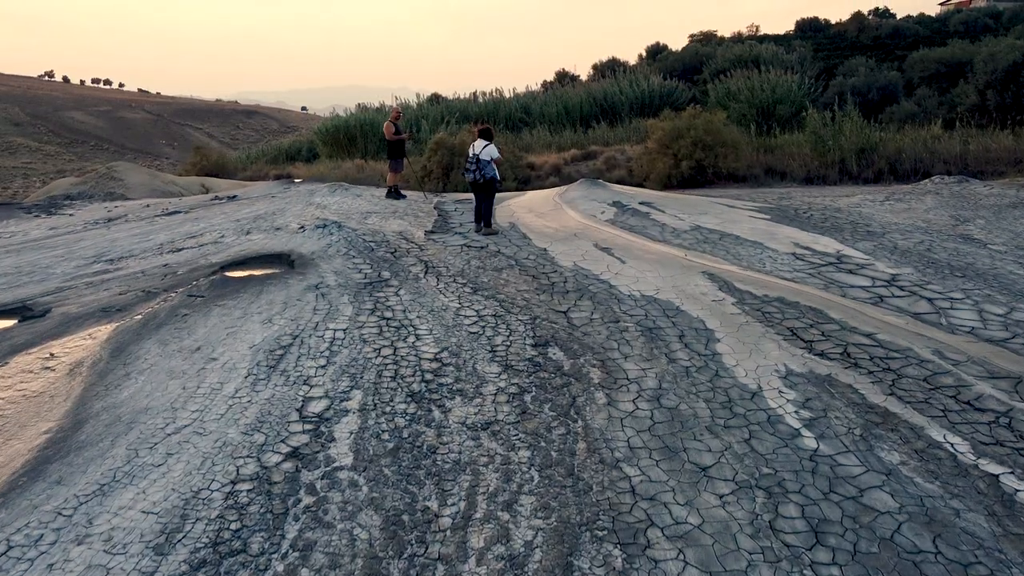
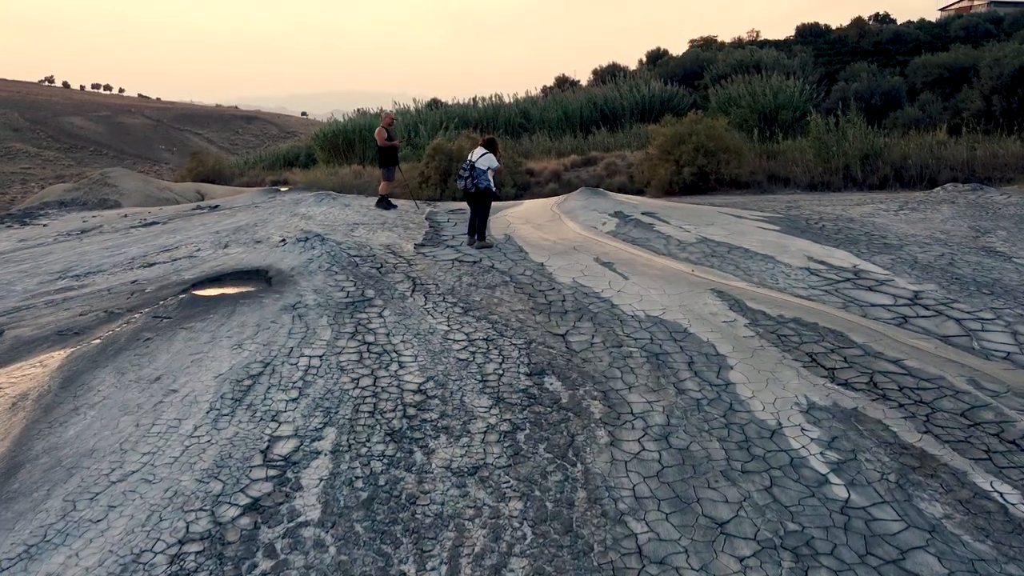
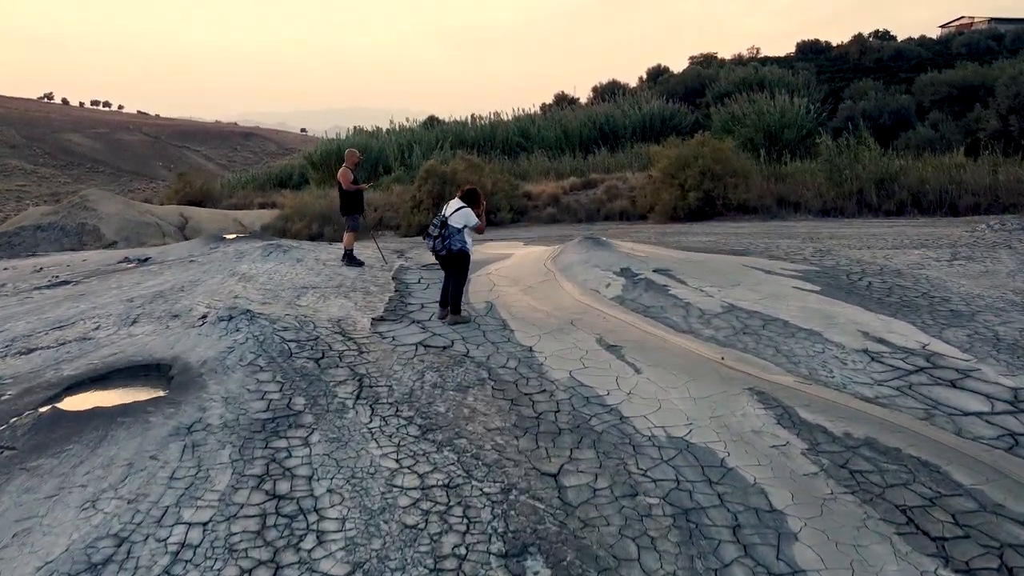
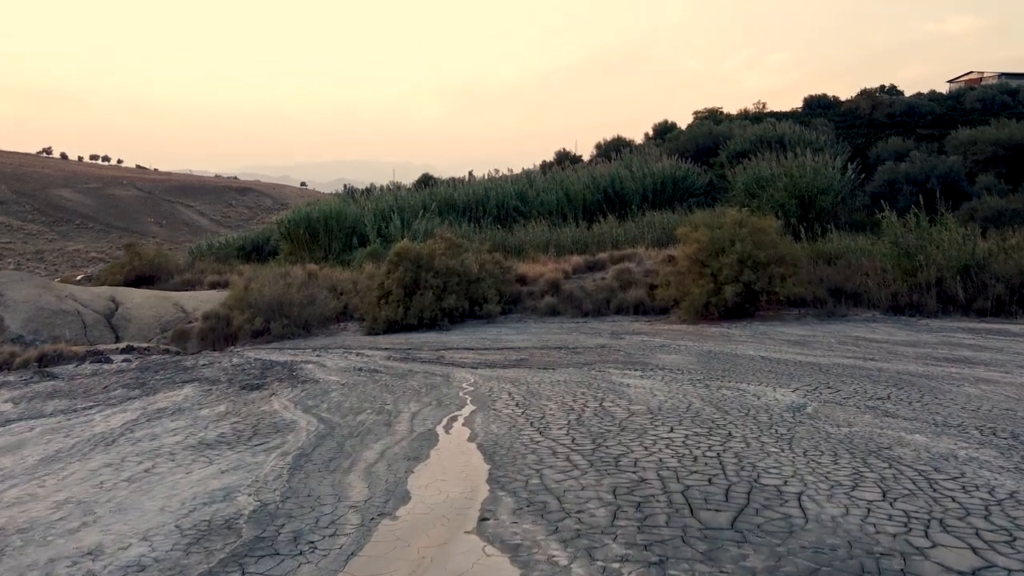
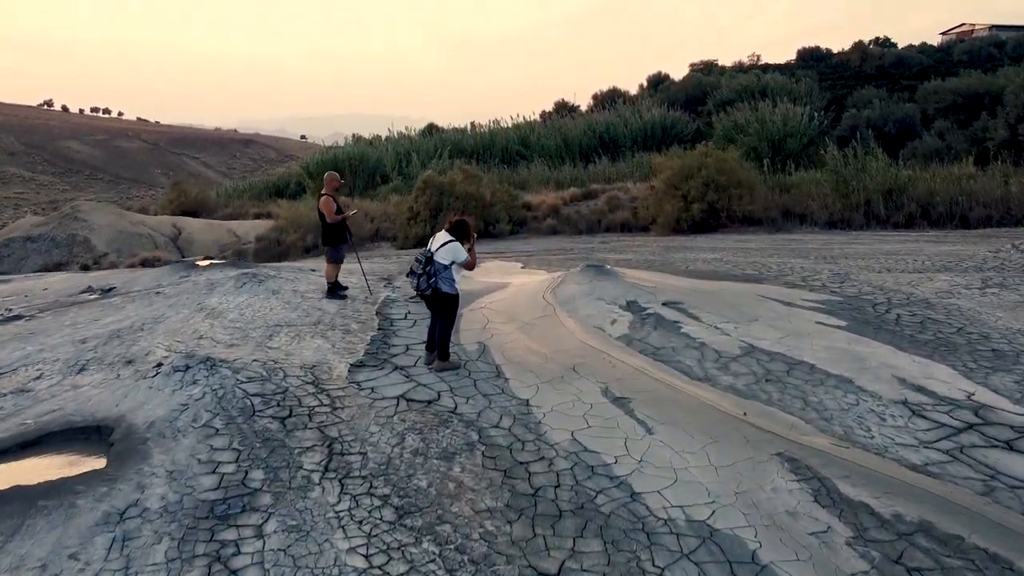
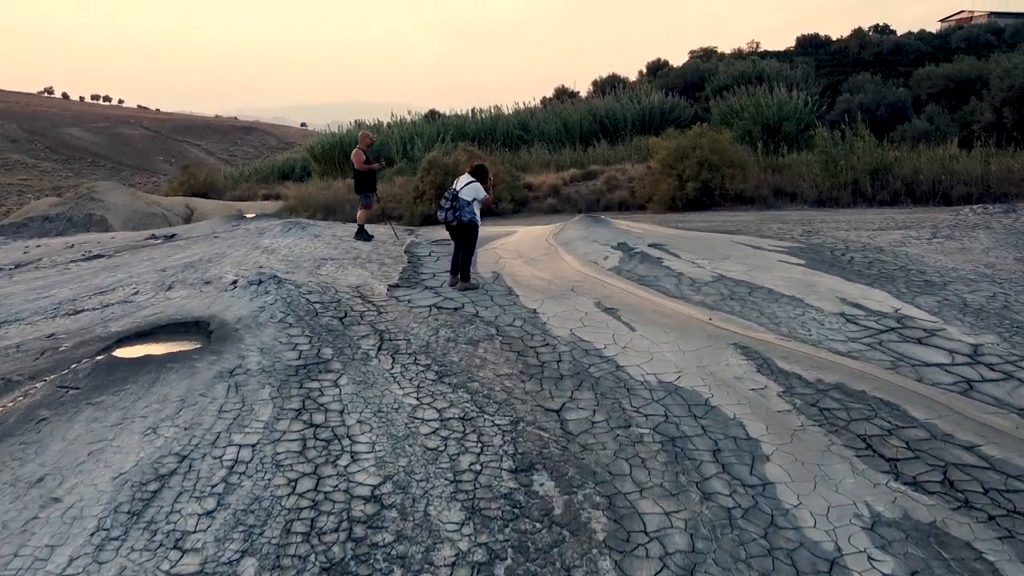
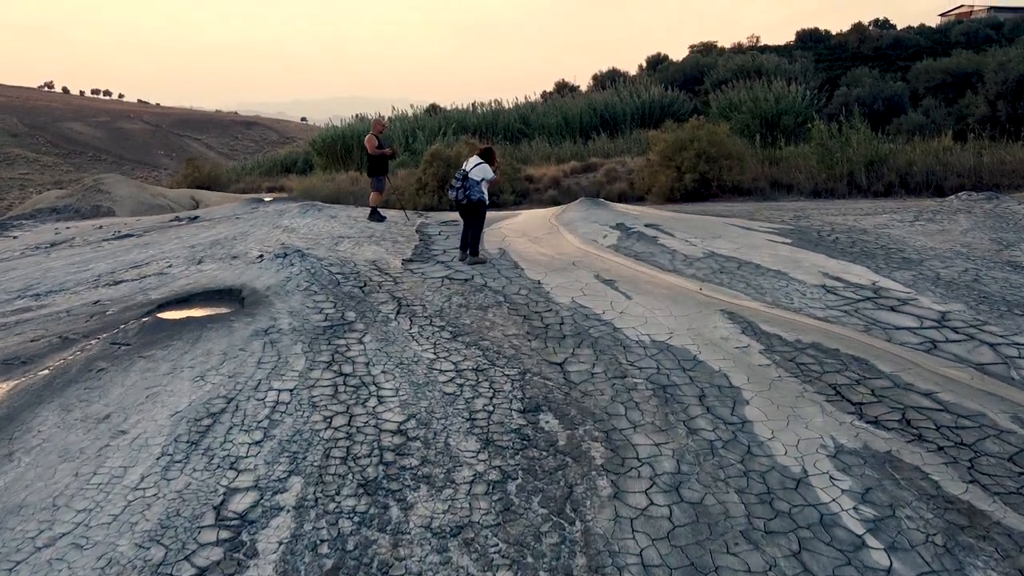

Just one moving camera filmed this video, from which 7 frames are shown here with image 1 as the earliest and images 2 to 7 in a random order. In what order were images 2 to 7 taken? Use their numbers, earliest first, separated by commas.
2, 7, 6, 3, 5, 4
